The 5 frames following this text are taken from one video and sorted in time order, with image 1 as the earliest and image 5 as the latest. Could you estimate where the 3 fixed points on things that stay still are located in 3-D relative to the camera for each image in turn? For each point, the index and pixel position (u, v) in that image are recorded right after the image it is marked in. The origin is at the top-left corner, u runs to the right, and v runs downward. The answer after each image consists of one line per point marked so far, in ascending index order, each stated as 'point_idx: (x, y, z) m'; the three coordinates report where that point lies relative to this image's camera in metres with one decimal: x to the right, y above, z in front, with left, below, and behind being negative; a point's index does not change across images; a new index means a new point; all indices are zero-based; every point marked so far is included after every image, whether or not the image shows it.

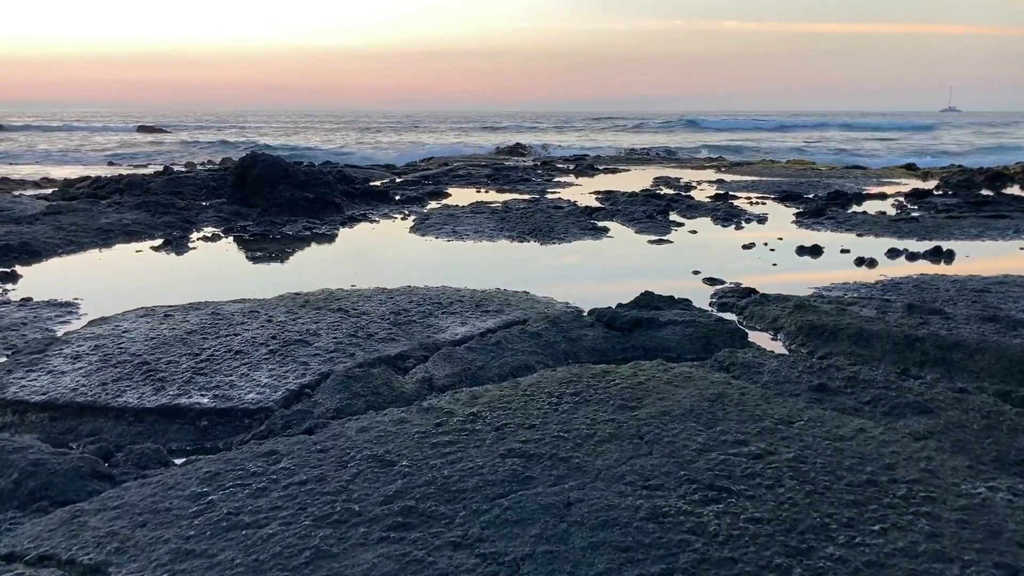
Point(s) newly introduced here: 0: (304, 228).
0: (-3.1, +0.9, +14.1) m
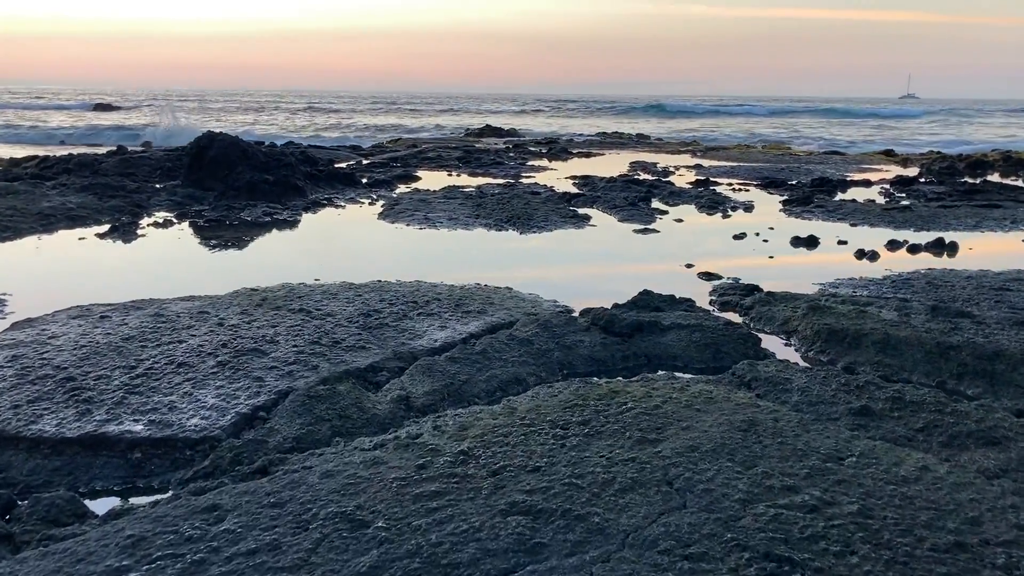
0: (-3.5, +1.1, +13.1) m
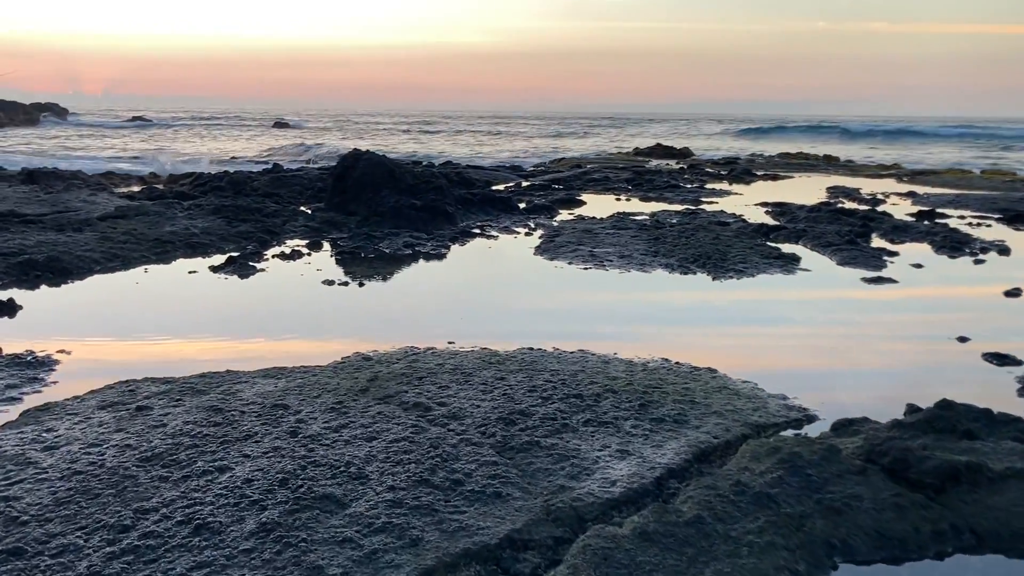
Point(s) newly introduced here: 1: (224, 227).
0: (-1.3, +0.6, +11.3) m
1: (-3.5, +0.7, +11.3) m
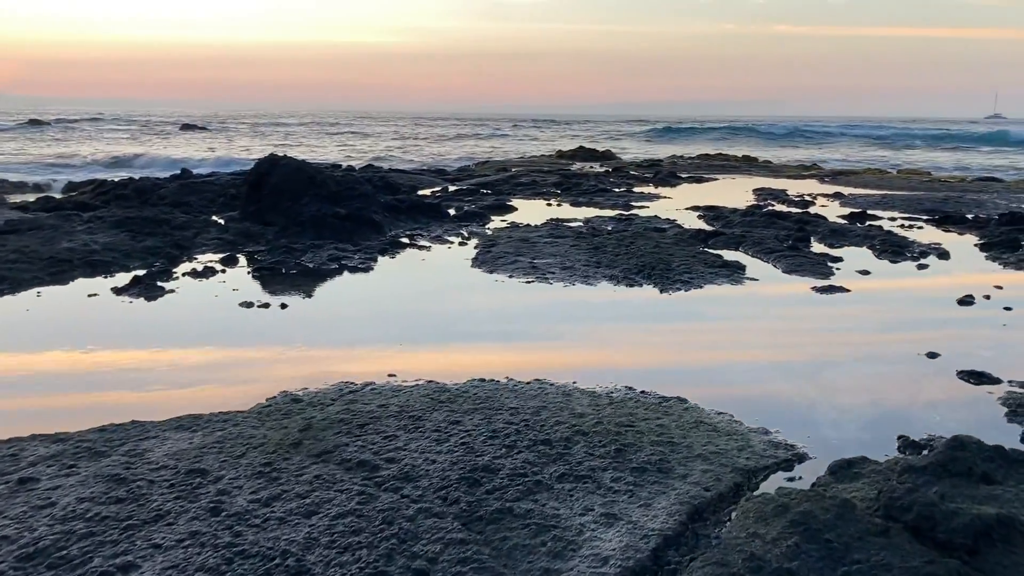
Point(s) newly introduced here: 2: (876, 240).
0: (-2.1, +0.4, +10.6) m
1: (-4.2, +0.5, +10.3) m
2: (+4.6, +0.6, +11.9) m
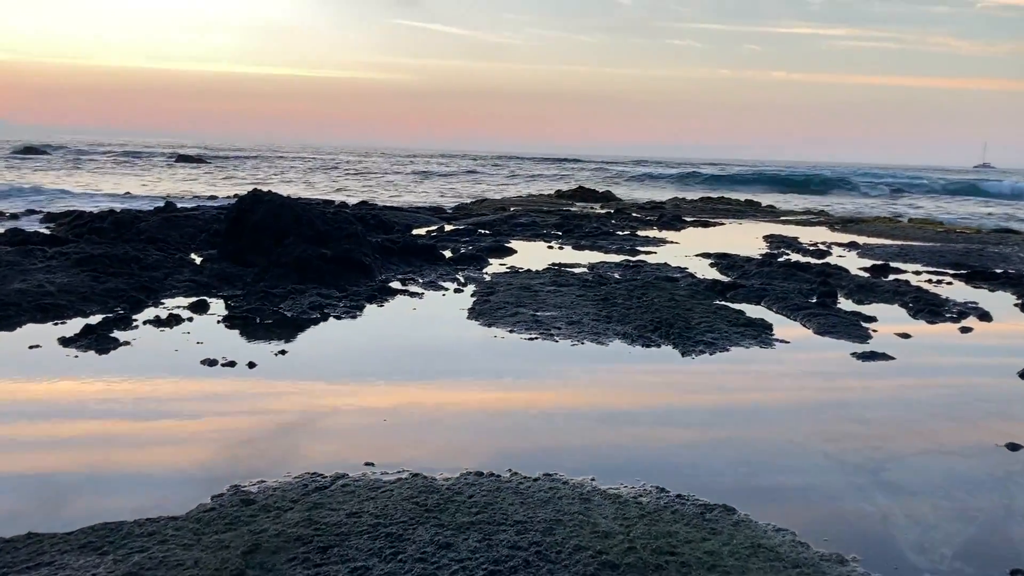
0: (-2.0, -0.2, +9.6) m
1: (-4.2, 0.0, +9.3) m
2: (+4.6, -0.1, +11.0) m
